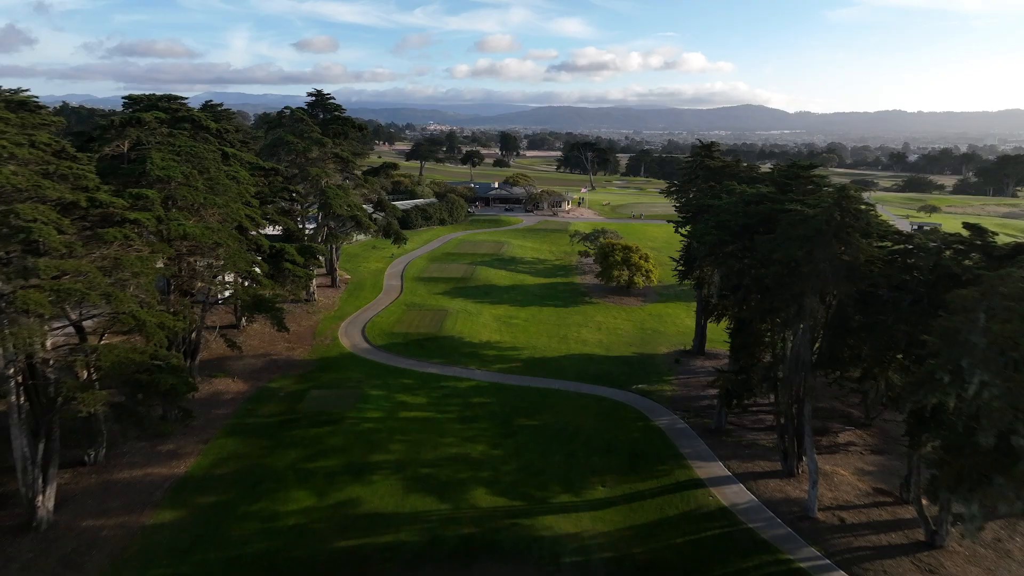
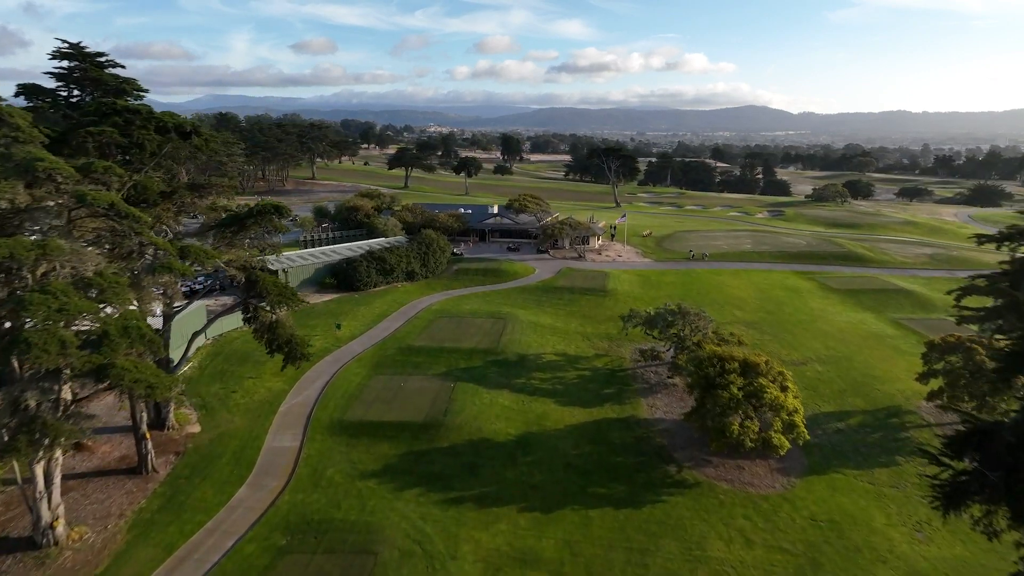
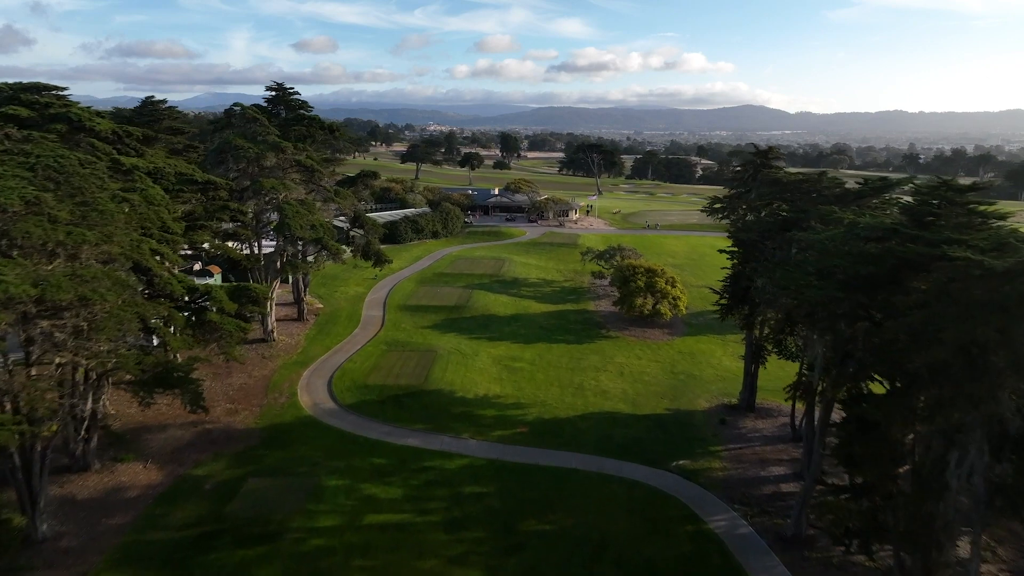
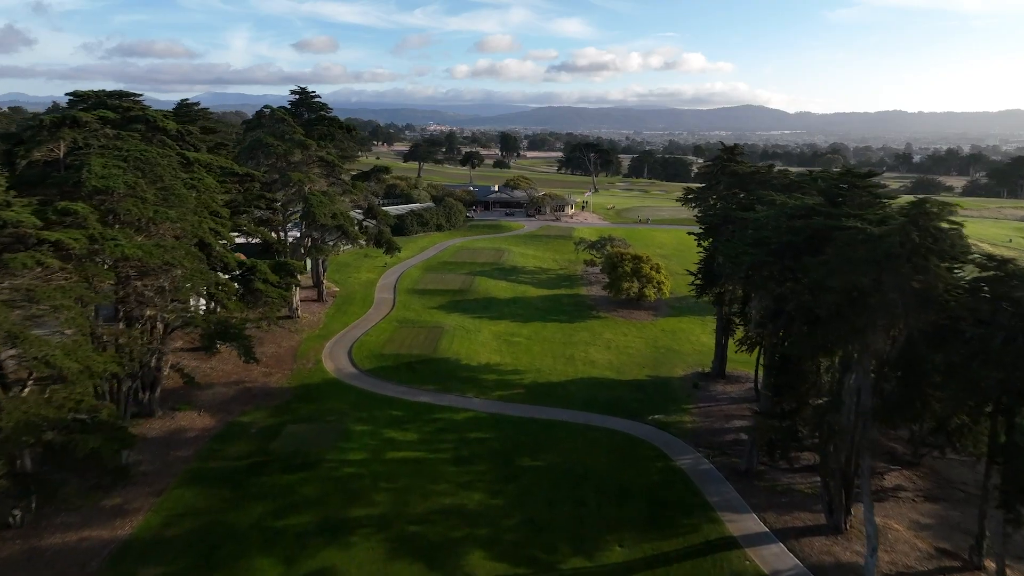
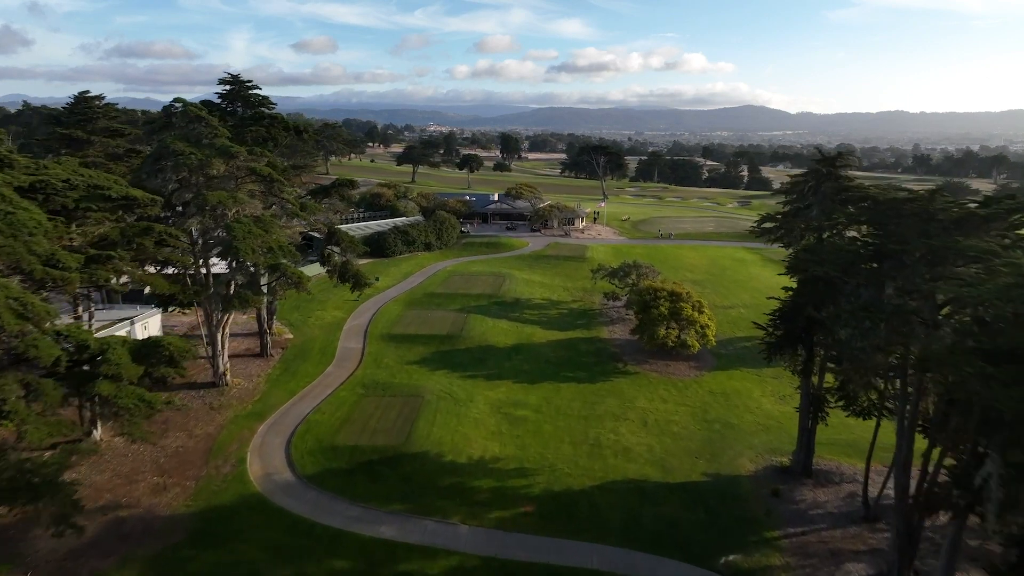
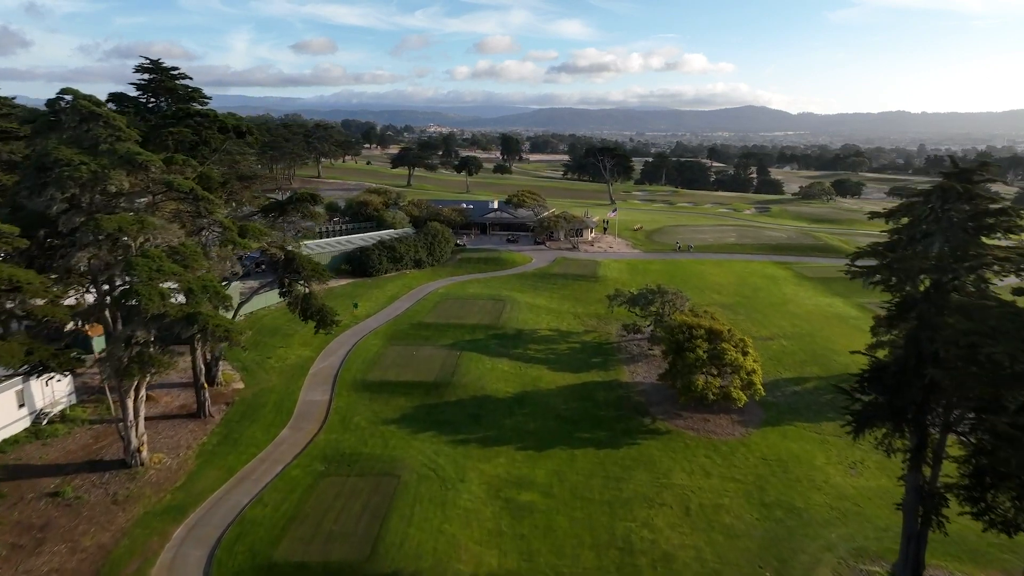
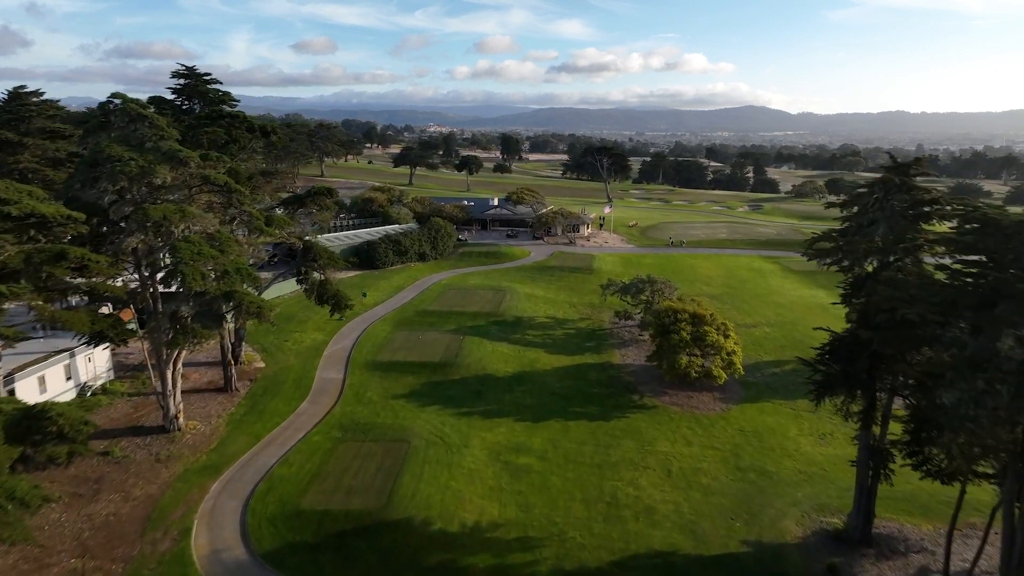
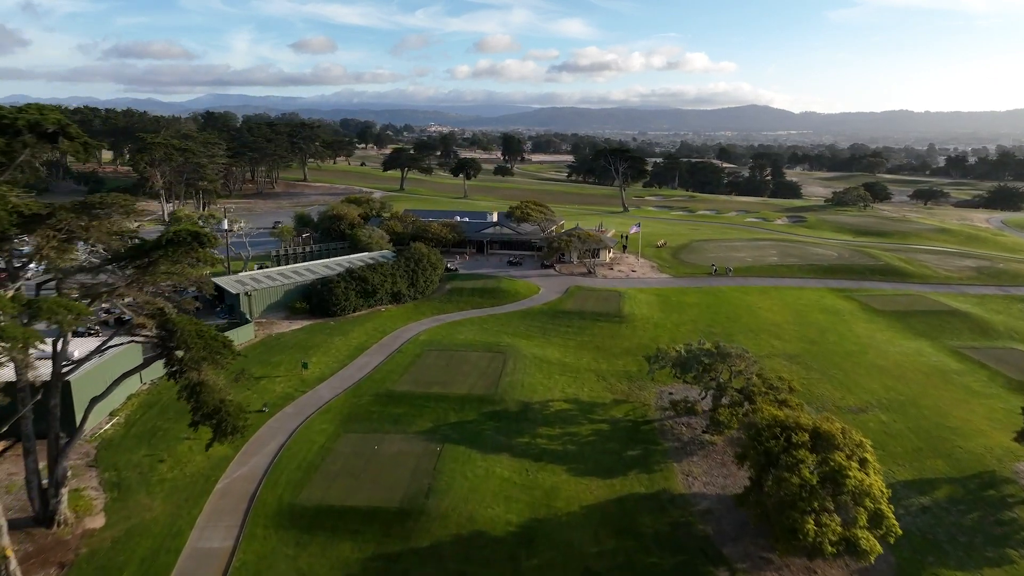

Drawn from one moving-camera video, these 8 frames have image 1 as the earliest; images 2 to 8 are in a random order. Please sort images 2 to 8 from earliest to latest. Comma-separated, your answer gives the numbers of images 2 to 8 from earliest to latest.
4, 3, 5, 7, 6, 2, 8
